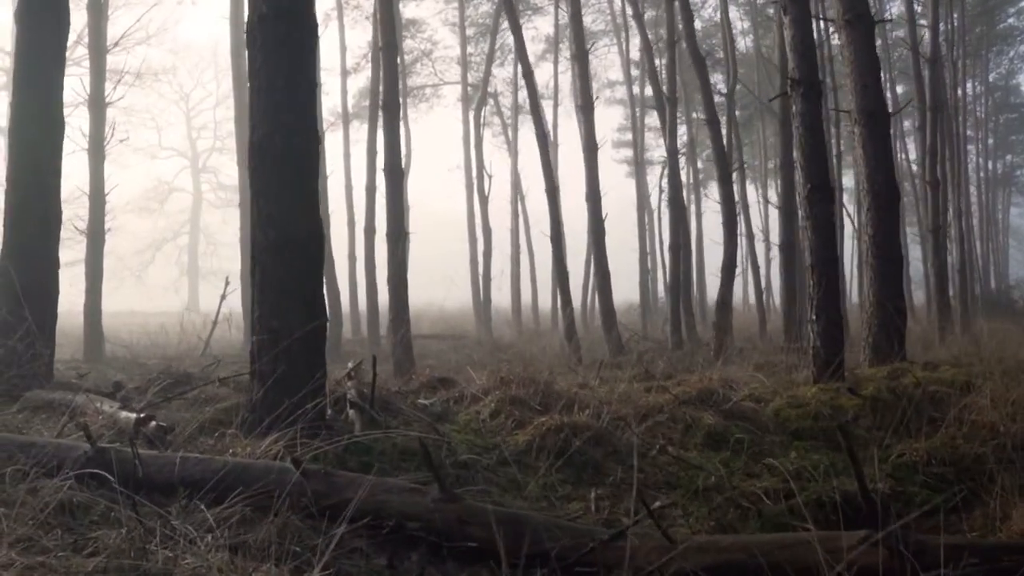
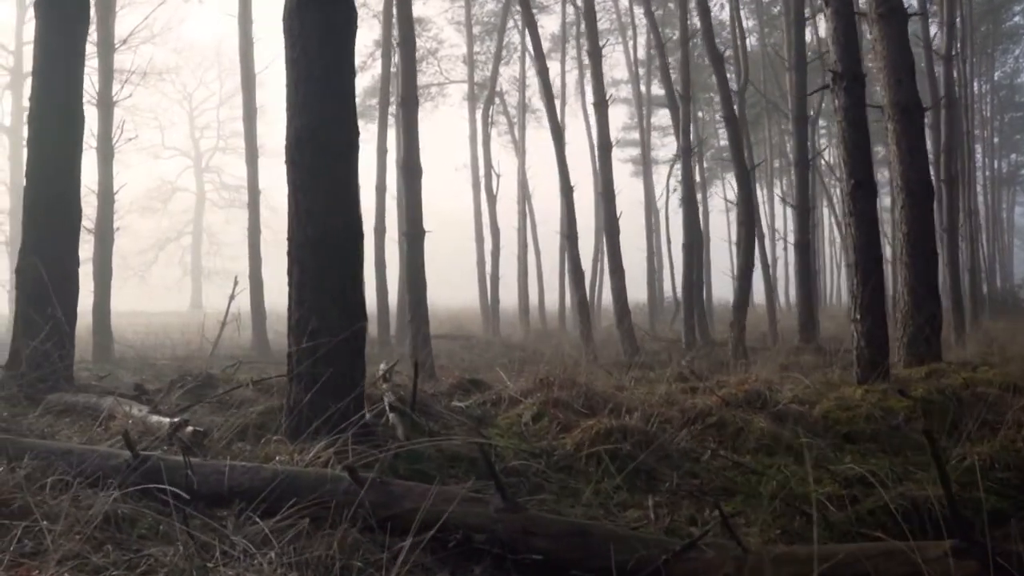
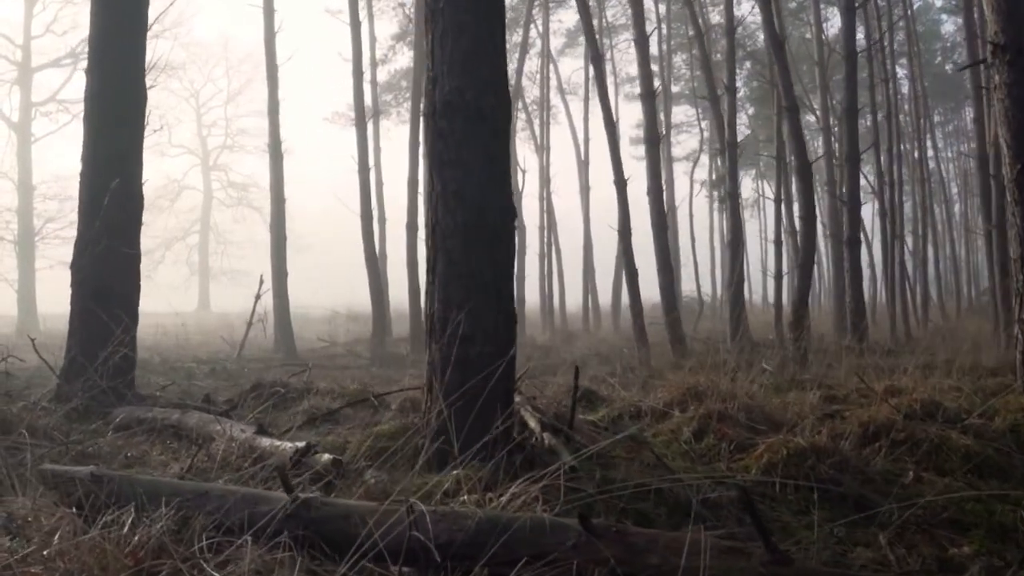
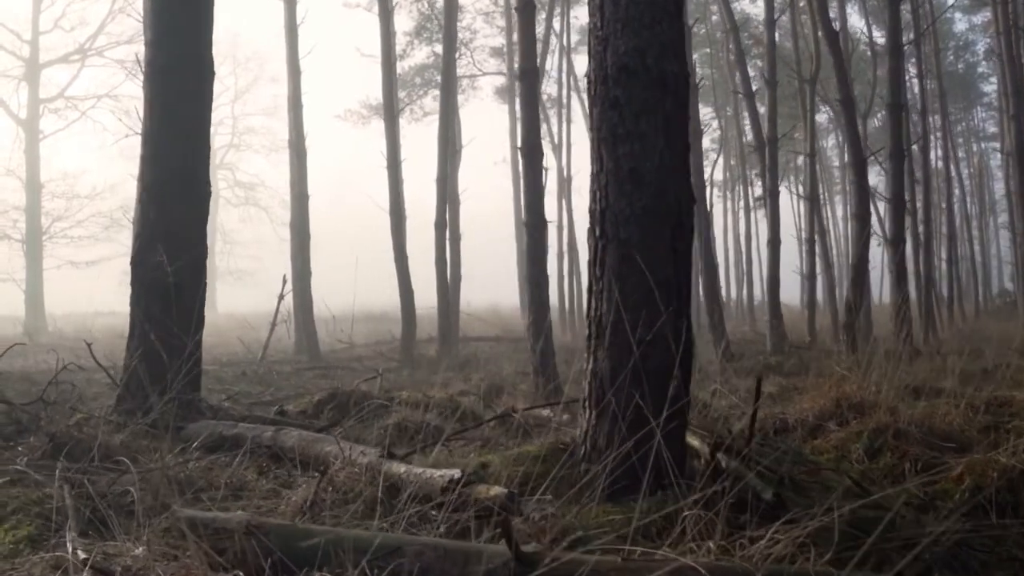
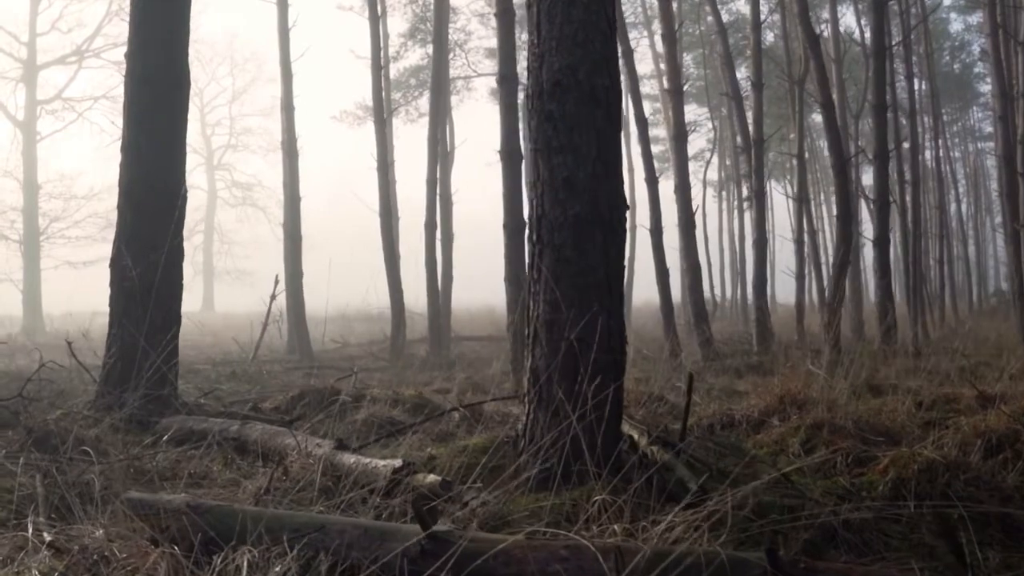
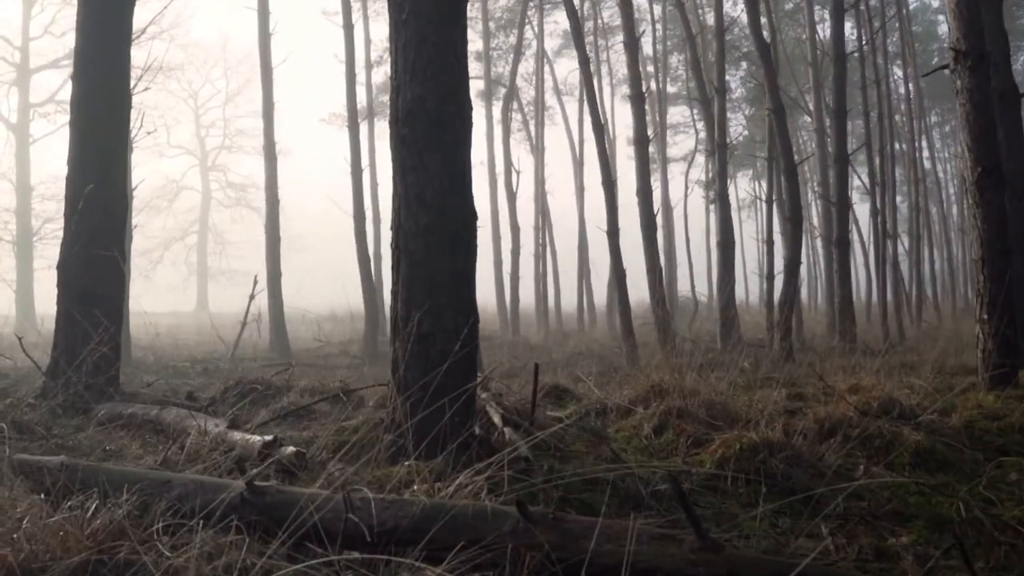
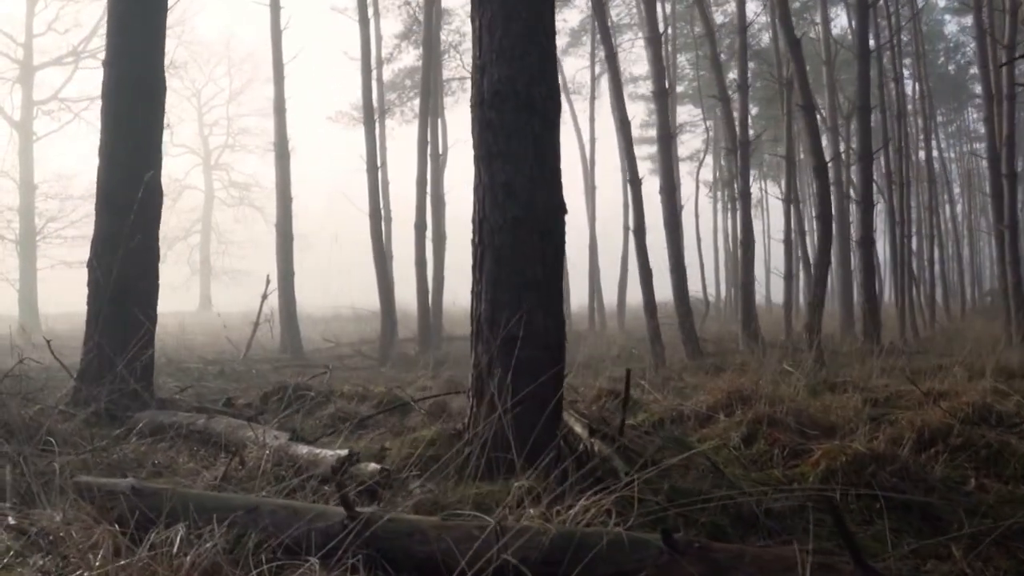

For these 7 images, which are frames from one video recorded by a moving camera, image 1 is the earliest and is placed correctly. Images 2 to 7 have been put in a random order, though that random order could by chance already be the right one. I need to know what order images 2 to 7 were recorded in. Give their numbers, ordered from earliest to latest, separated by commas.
2, 6, 3, 7, 5, 4
